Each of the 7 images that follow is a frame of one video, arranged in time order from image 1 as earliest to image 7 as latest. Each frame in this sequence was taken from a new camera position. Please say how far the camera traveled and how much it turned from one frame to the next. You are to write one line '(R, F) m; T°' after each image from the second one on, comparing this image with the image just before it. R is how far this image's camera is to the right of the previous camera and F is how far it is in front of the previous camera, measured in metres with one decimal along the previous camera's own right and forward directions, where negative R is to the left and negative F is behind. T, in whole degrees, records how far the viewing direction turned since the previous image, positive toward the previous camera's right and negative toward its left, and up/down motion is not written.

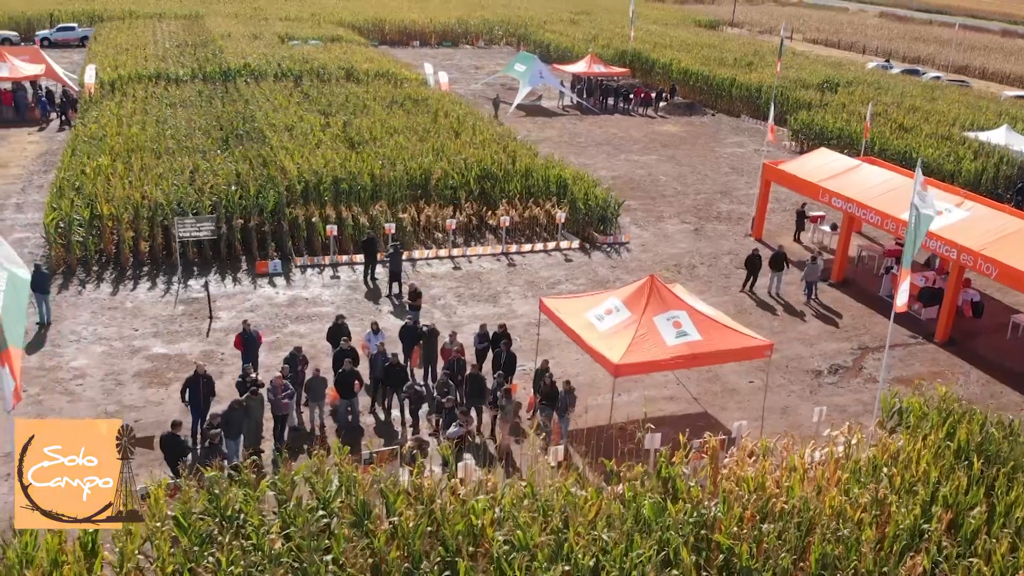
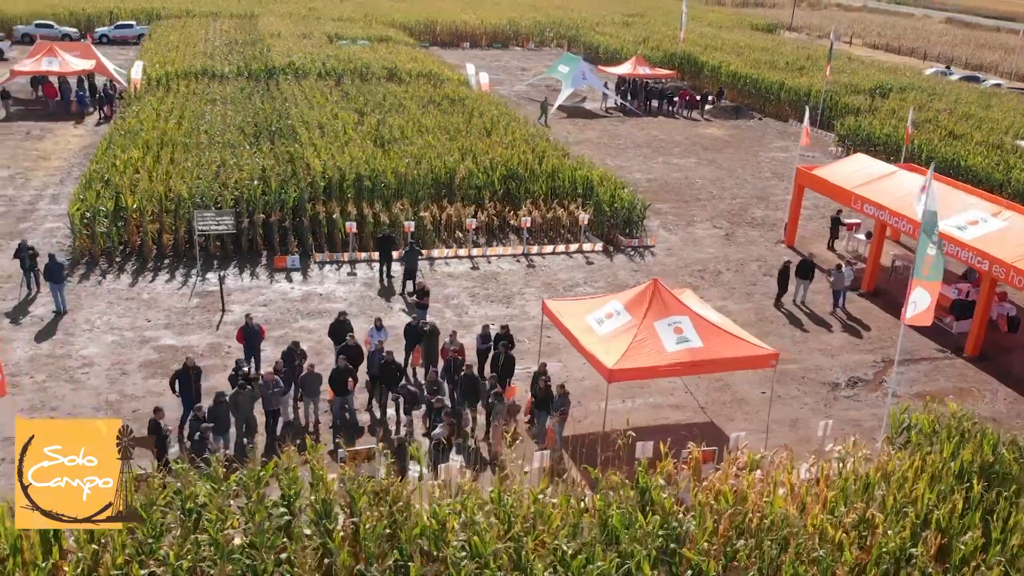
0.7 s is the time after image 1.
(+0.8, +0.3) m; -4°
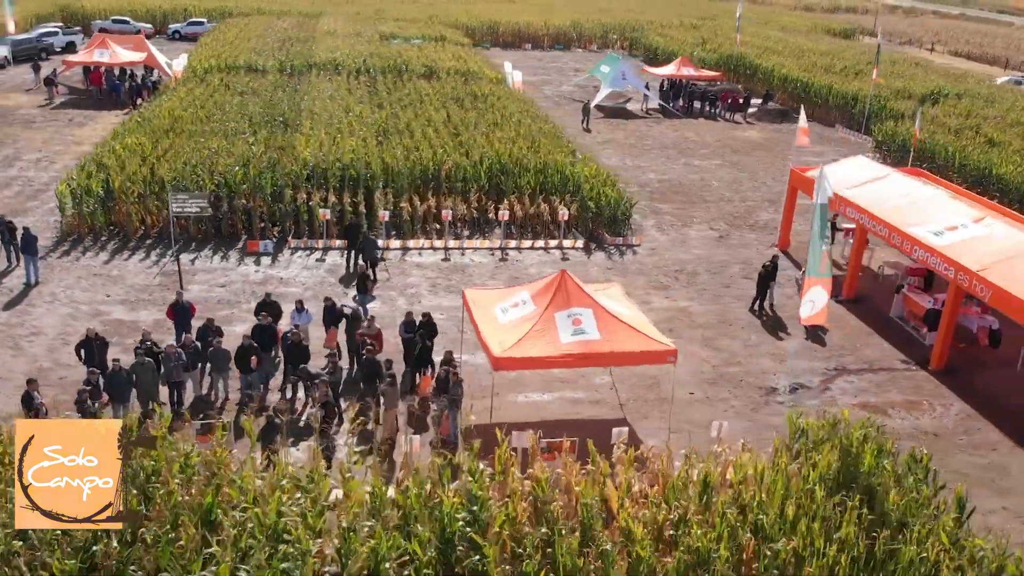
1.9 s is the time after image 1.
(+2.6, +0.3) m; -6°
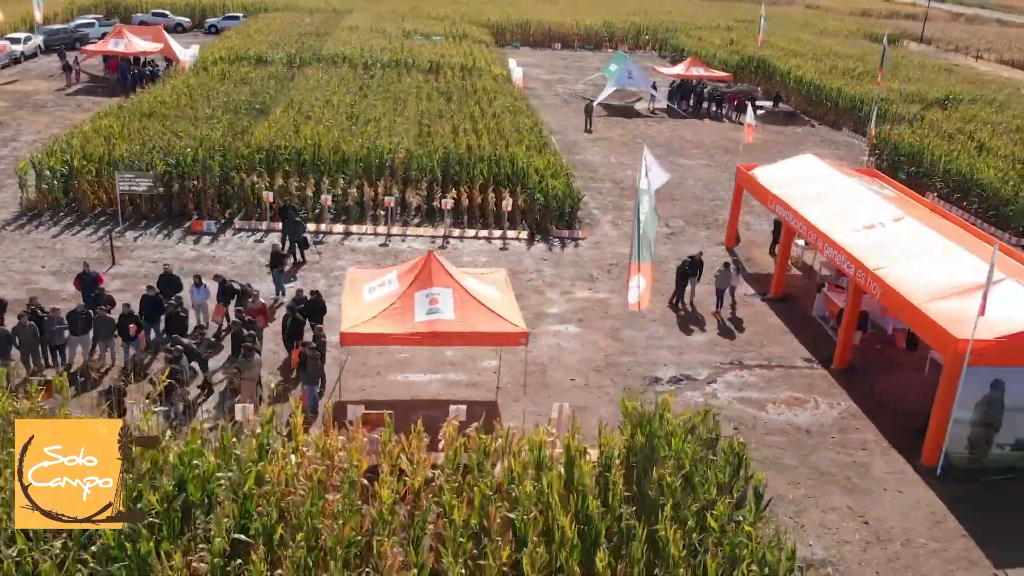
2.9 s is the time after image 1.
(+2.8, 0.0) m; -4°
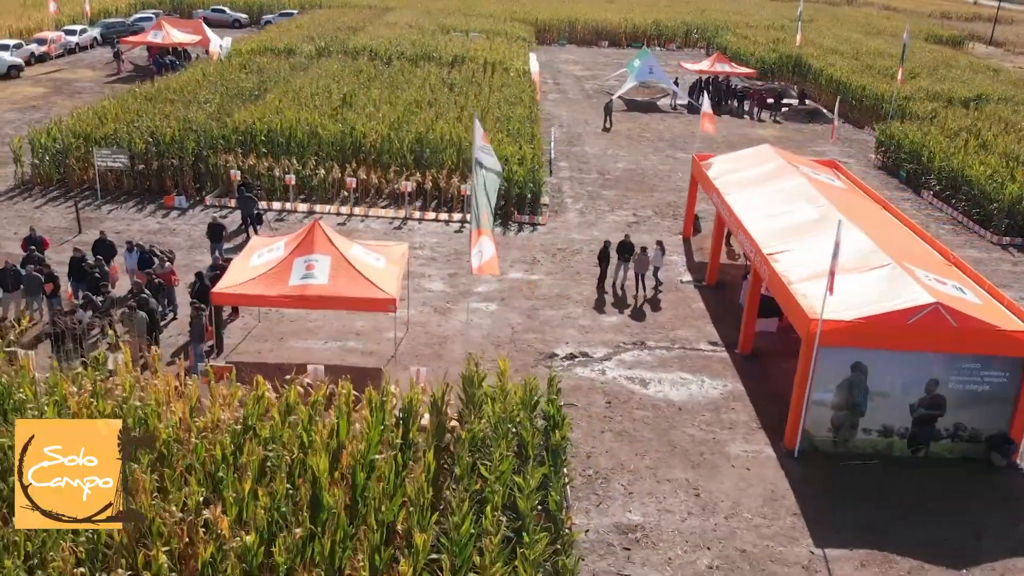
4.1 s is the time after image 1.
(+2.9, -0.3) m; -5°
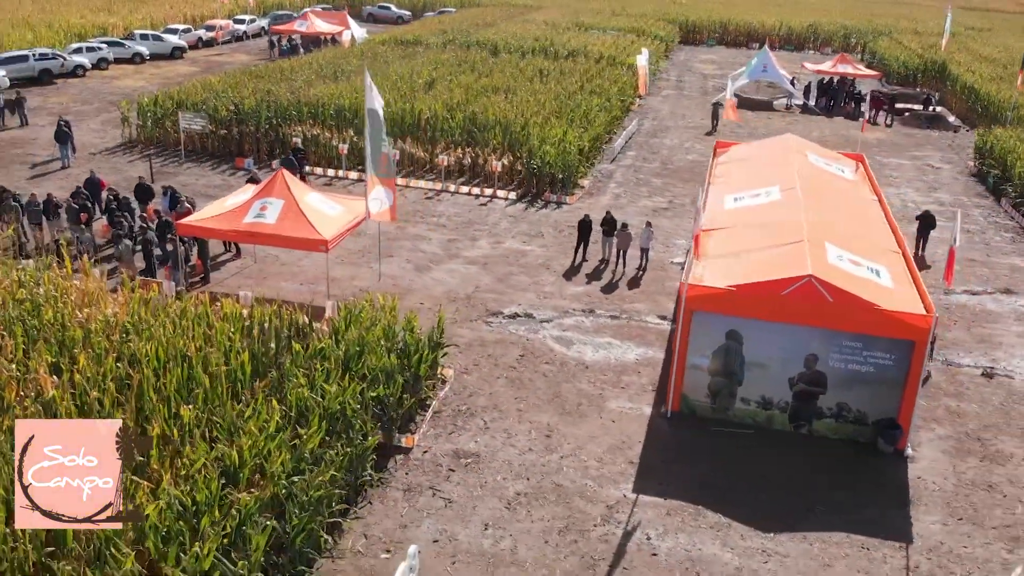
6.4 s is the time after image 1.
(+4.1, -0.6) m; -12°
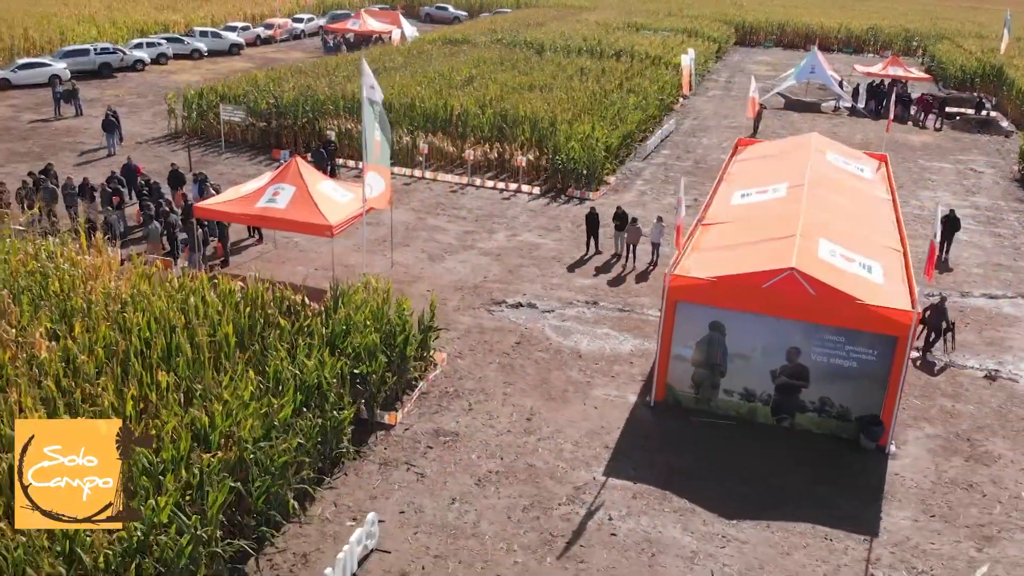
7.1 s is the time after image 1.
(+1.0, -0.3) m; -4°
